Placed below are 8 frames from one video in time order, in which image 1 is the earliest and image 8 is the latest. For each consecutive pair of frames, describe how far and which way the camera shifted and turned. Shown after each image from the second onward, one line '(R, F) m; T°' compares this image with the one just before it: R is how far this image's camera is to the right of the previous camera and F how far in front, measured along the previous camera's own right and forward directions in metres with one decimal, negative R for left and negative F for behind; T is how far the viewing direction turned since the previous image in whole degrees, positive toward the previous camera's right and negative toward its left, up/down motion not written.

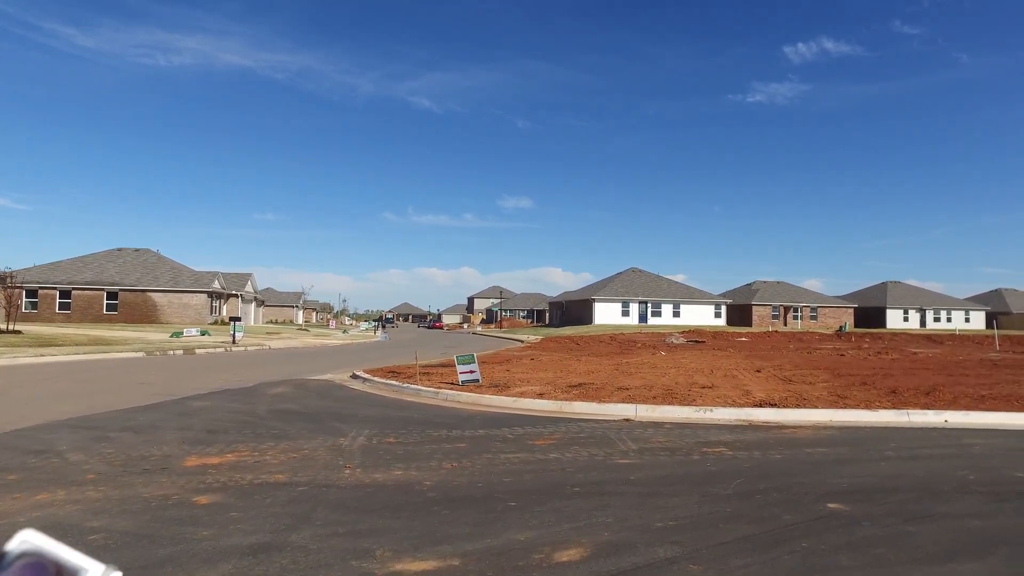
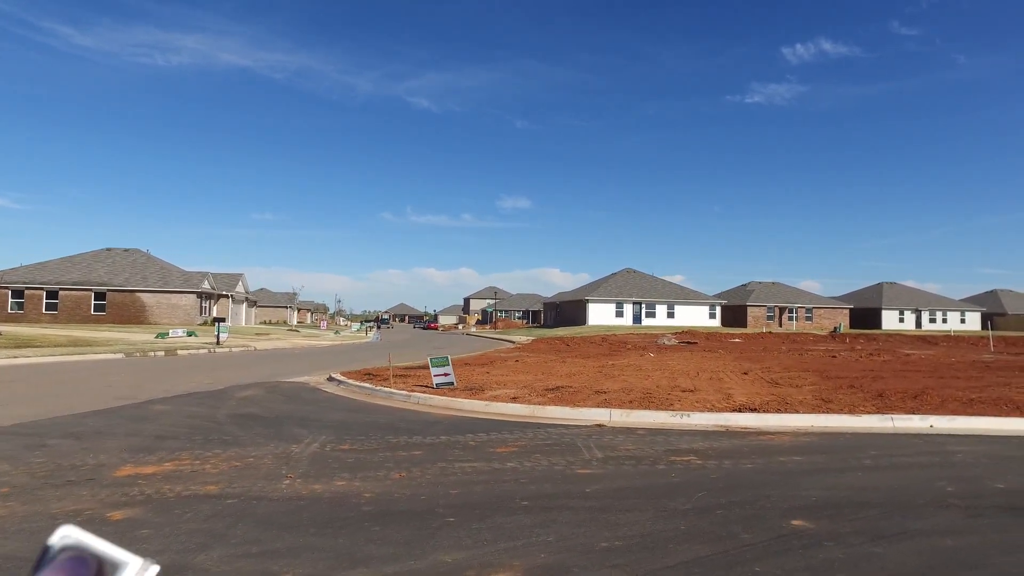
(+0.5, +0.4) m; 0°
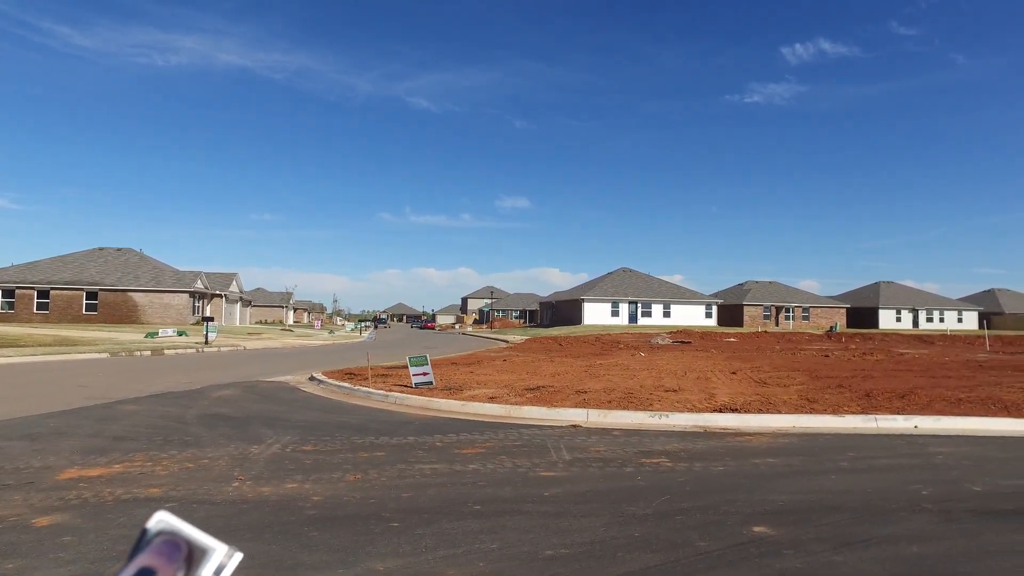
(+0.4, +0.3) m; 0°
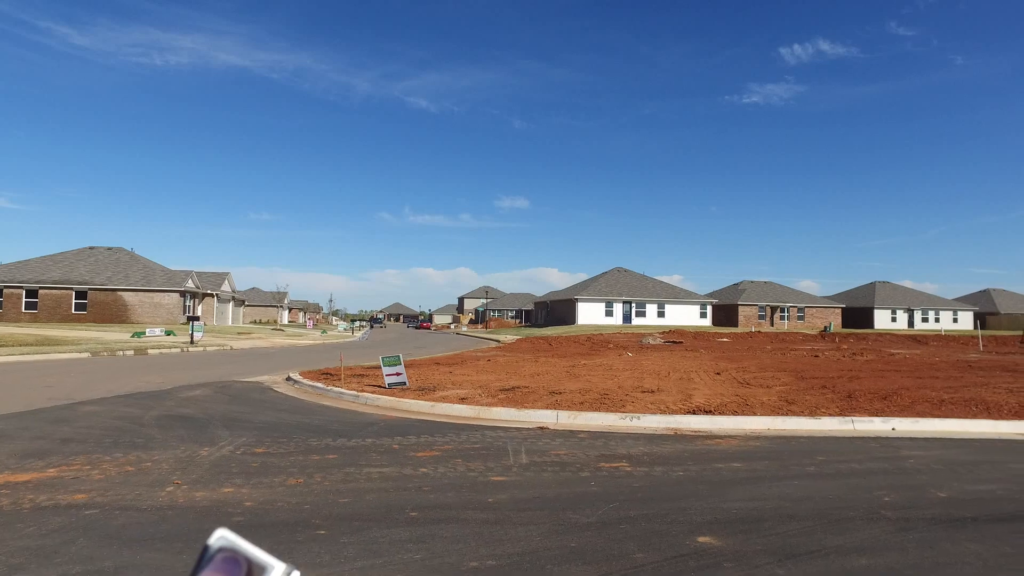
(+0.5, +0.3) m; 0°
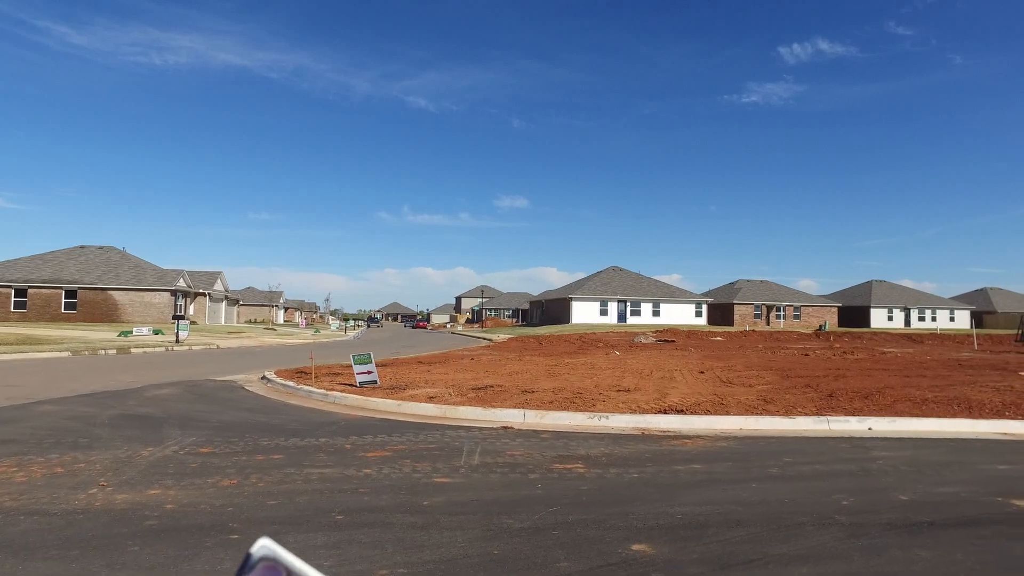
(+0.5, +0.3) m; 0°
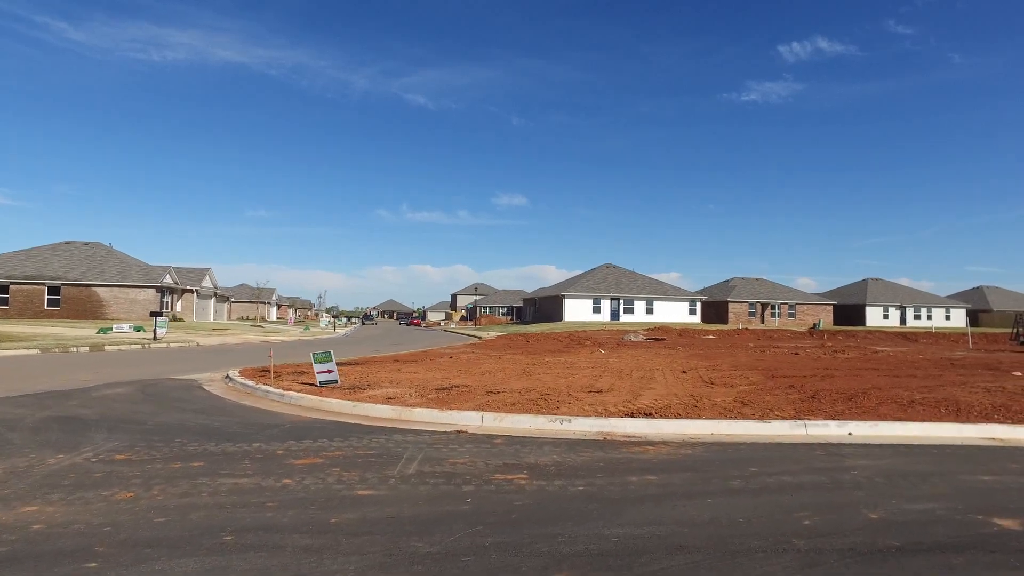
(+0.6, +0.6) m; 0°
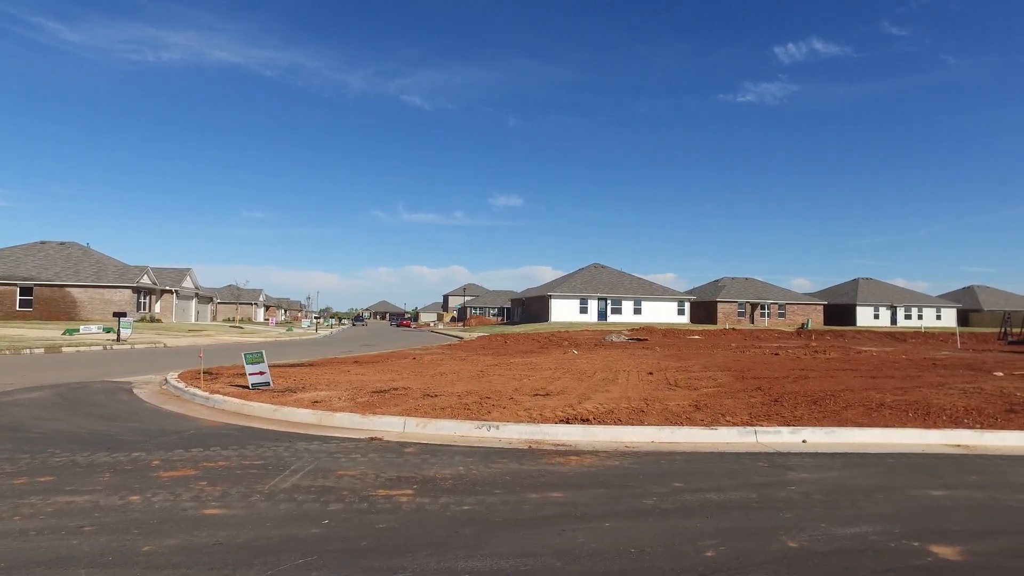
(+1.0, +0.8) m; 0°
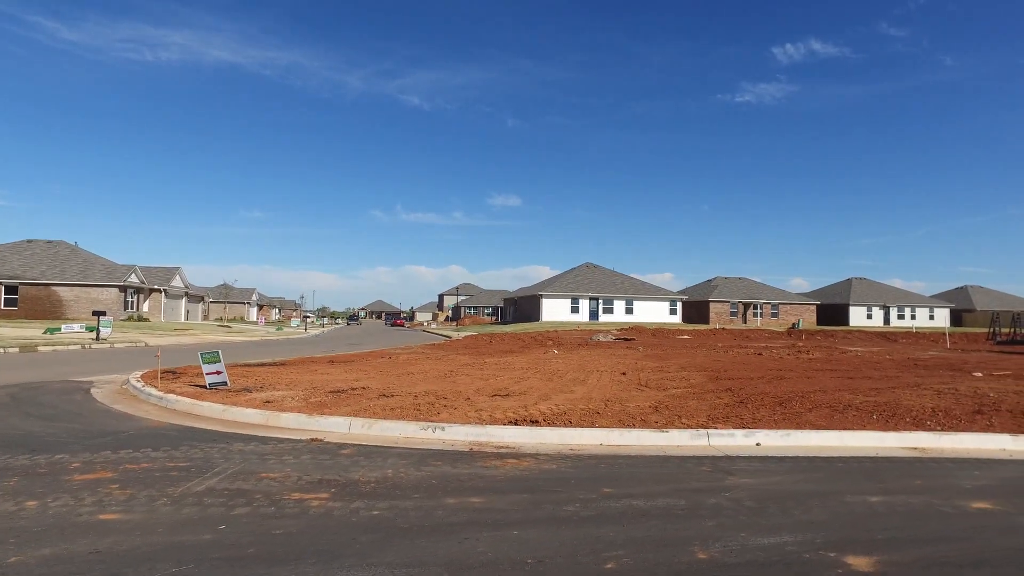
(+0.7, +0.2) m; 0°
